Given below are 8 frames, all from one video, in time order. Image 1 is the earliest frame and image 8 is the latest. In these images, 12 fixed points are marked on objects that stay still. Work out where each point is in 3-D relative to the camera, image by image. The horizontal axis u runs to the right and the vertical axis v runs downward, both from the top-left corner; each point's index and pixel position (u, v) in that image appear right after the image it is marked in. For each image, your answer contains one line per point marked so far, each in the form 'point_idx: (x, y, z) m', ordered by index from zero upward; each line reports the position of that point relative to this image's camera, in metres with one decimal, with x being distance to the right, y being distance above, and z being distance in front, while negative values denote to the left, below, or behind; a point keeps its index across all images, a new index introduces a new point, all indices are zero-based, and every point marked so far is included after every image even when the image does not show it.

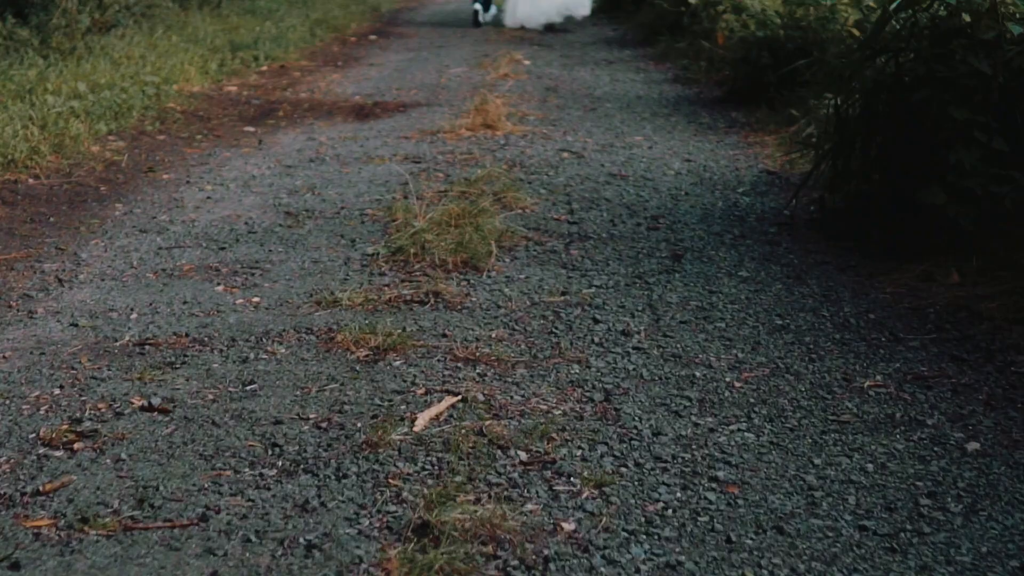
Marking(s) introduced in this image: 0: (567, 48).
0: (+0.4, +1.9, +11.2) m
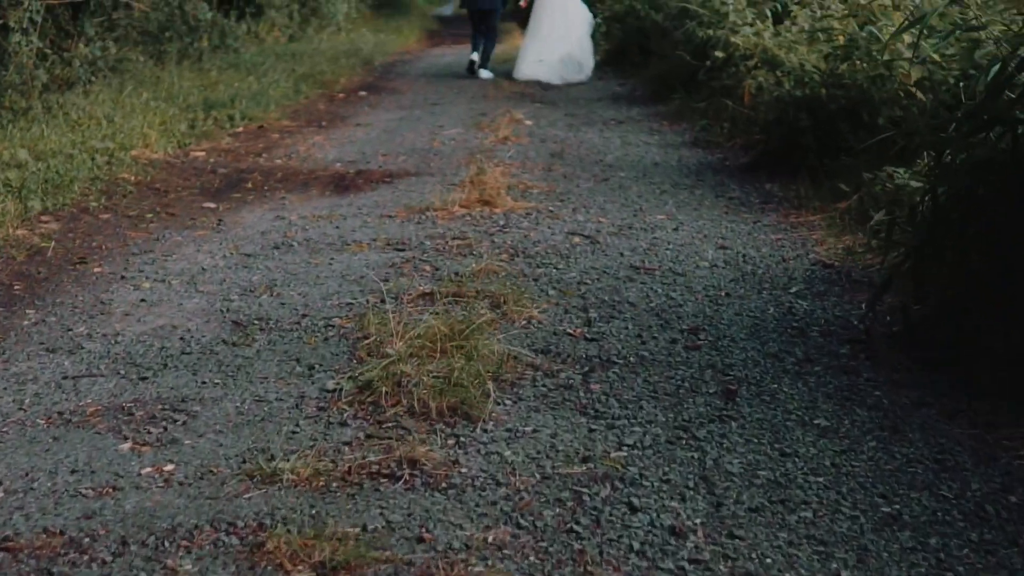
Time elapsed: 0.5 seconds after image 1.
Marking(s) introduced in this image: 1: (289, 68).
0: (+0.4, +1.3, +10.4) m
1: (-2.1, +2.0, +13.1) m
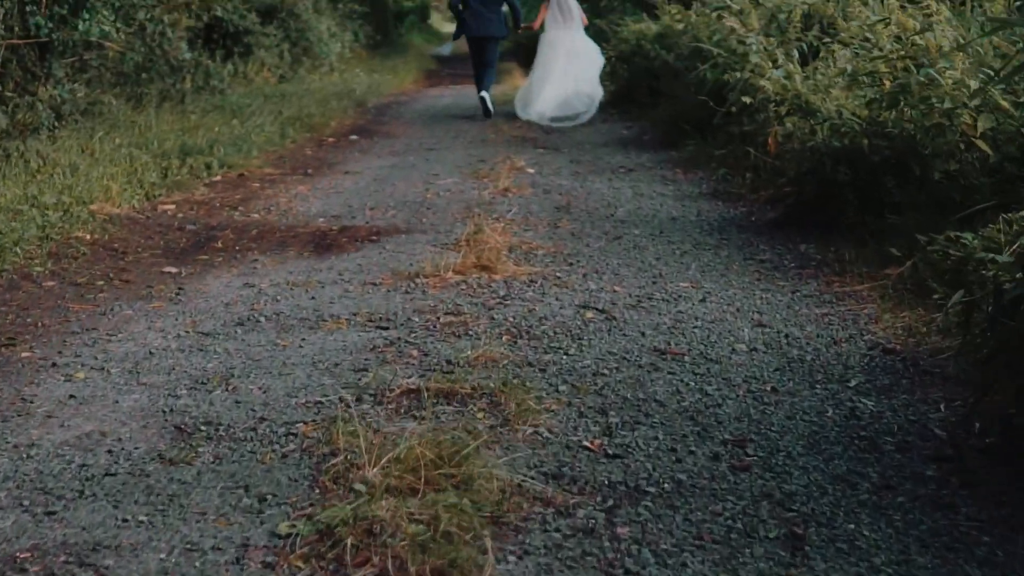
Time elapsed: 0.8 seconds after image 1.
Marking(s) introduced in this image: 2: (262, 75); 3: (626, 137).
0: (+0.4, +0.9, +9.8) m
1: (-2.1, +1.6, +12.5) m
2: (-3.3, +2.8, +18.5) m
3: (+0.9, +1.2, +11.1) m
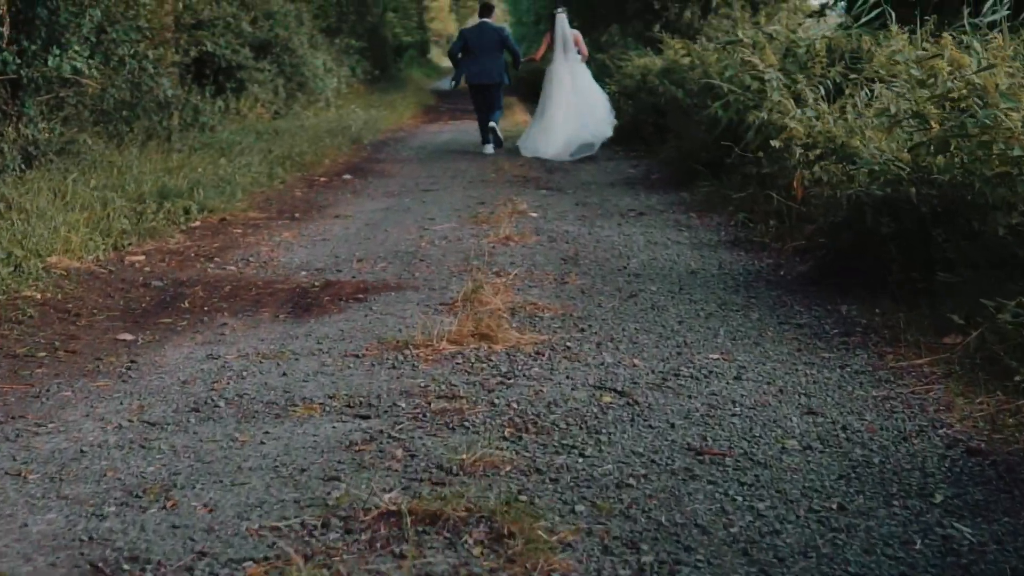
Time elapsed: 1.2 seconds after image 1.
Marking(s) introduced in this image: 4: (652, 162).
0: (+0.5, +0.6, +9.3) m
1: (-2.1, +1.2, +11.9) m
2: (-3.3, +2.3, +17.9) m
3: (+0.9, +0.8, +10.6) m
4: (+1.2, +1.1, +11.8) m
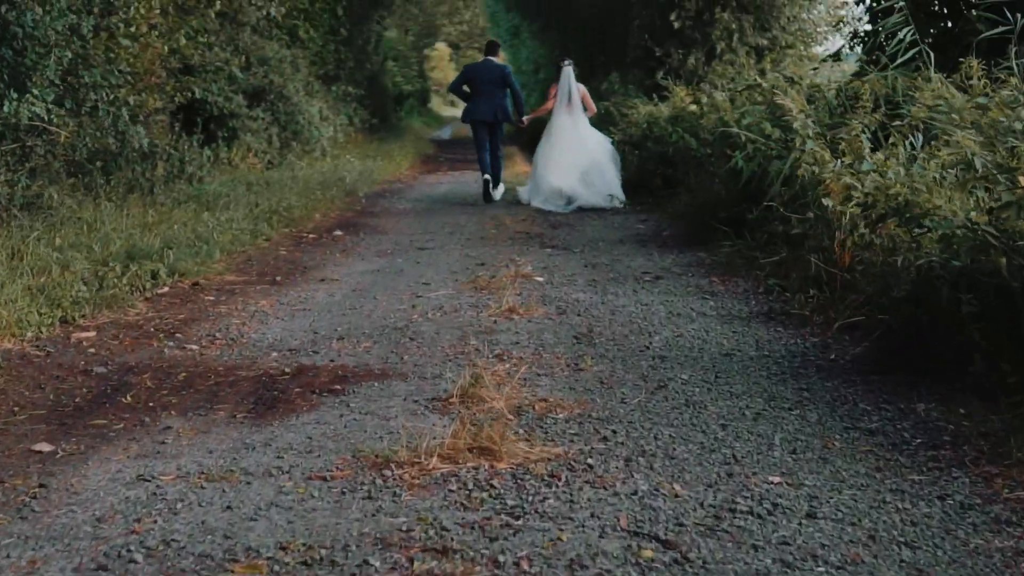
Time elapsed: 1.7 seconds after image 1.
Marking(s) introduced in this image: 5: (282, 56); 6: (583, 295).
0: (+0.5, +0.2, +8.5) m
1: (-2.1, +0.7, +11.2) m
2: (-3.3, +1.6, +17.2) m
3: (+0.9, +0.4, +9.8) m
4: (+1.2, +0.6, +11.1) m
5: (-3.2, +3.2, +19.1) m
6: (+0.3, 0.0, +6.4) m
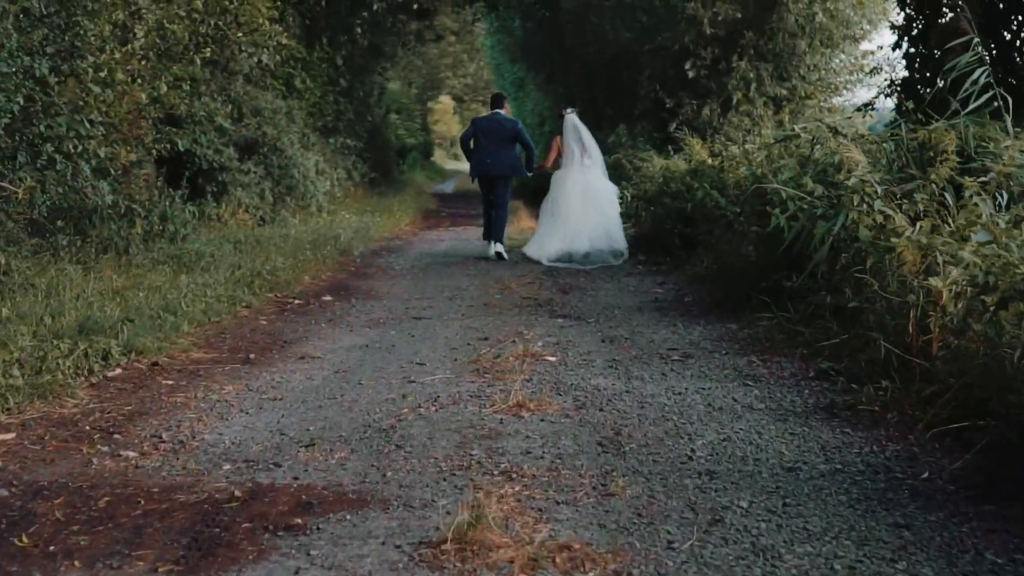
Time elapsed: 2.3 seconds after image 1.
0: (+0.5, -0.2, +7.5) m
1: (-2.0, +0.2, +10.2) m
2: (-3.2, +0.8, +16.3) m
3: (+1.0, -0.1, +8.8) m
4: (+1.2, +0.1, +10.1) m
5: (-3.1, +2.4, +18.3) m
6: (+0.4, -0.4, +5.5) m
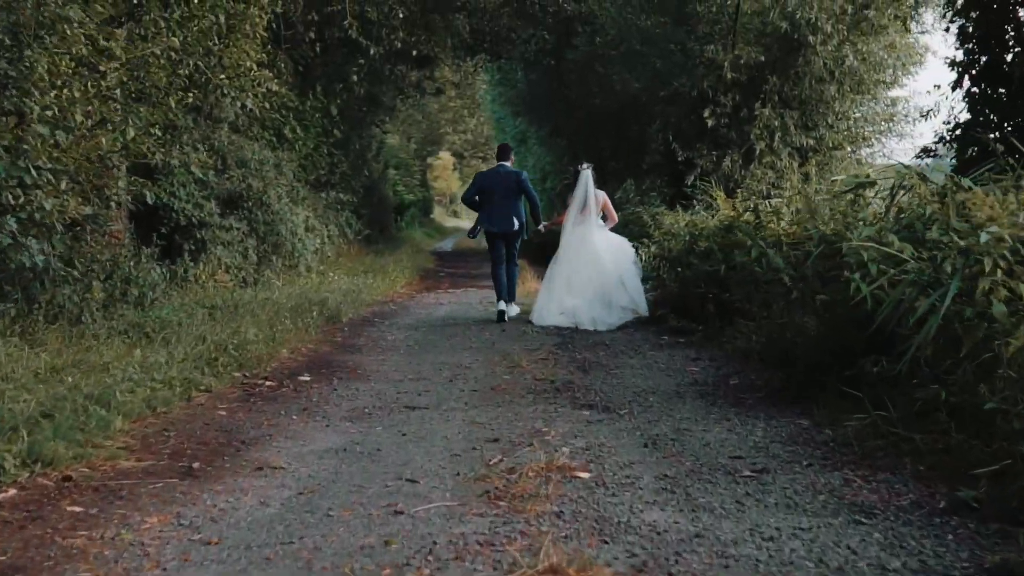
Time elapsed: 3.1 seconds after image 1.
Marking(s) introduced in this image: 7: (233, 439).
0: (+0.6, -0.6, +6.0) m
1: (-2.0, -0.3, +8.8) m
2: (-3.2, +0.1, +14.9) m
3: (+1.0, -0.5, +7.4) m
4: (+1.3, -0.4, +8.7) m
5: (-3.0, +1.6, +16.9) m
6: (+0.4, -0.7, +4.0) m
7: (-1.1, -0.6, +5.7) m
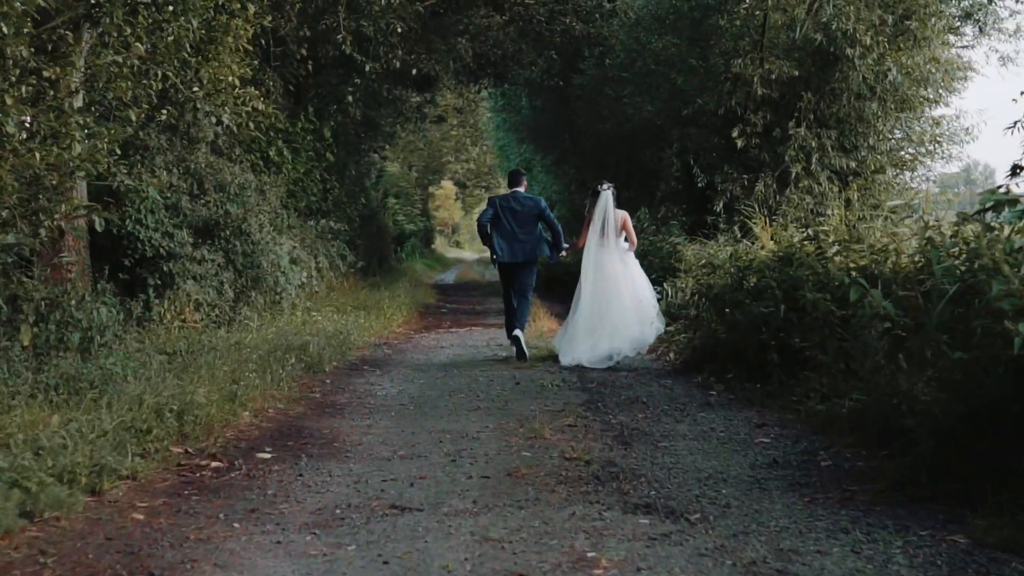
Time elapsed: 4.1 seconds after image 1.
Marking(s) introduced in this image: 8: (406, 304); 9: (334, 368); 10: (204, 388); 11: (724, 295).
0: (+0.7, -0.8, +4.3) m
1: (-1.9, -0.6, +7.0) m
2: (-3.1, -0.3, +13.1) m
3: (+1.1, -0.7, +5.6) m
4: (+1.4, -0.6, +6.9) m
5: (-2.9, +1.2, +15.2) m
6: (+0.5, -0.8, +2.3) m
7: (-1.1, -0.8, +3.9) m
8: (-1.5, -0.2, +19.0) m
9: (-1.3, -0.6, +10.2) m
10: (-1.6, -0.5, +7.3) m
11: (+1.4, 0.0, +9.4) m
